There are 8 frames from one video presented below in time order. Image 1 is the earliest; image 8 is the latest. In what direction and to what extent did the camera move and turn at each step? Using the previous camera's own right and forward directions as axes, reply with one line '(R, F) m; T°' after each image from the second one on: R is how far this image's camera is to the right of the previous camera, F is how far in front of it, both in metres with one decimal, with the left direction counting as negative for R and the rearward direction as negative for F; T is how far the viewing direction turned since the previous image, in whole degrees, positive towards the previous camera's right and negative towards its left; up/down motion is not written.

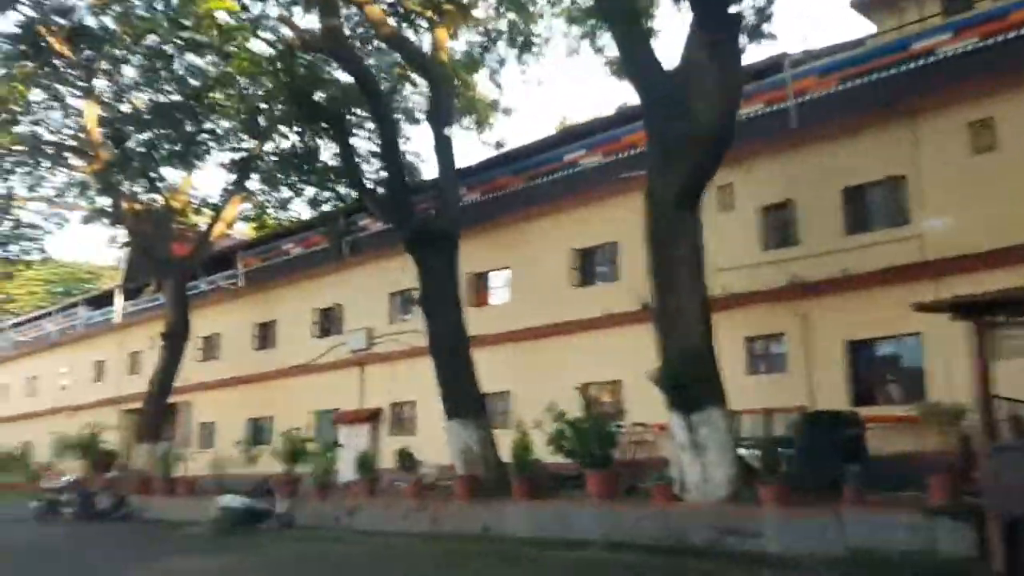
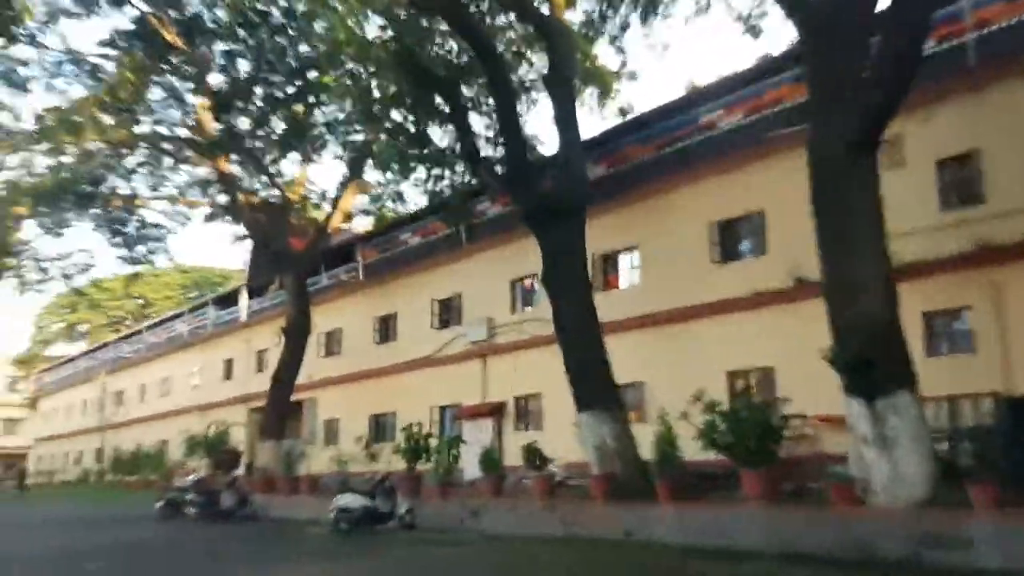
(-0.2, +1.5) m; -8°
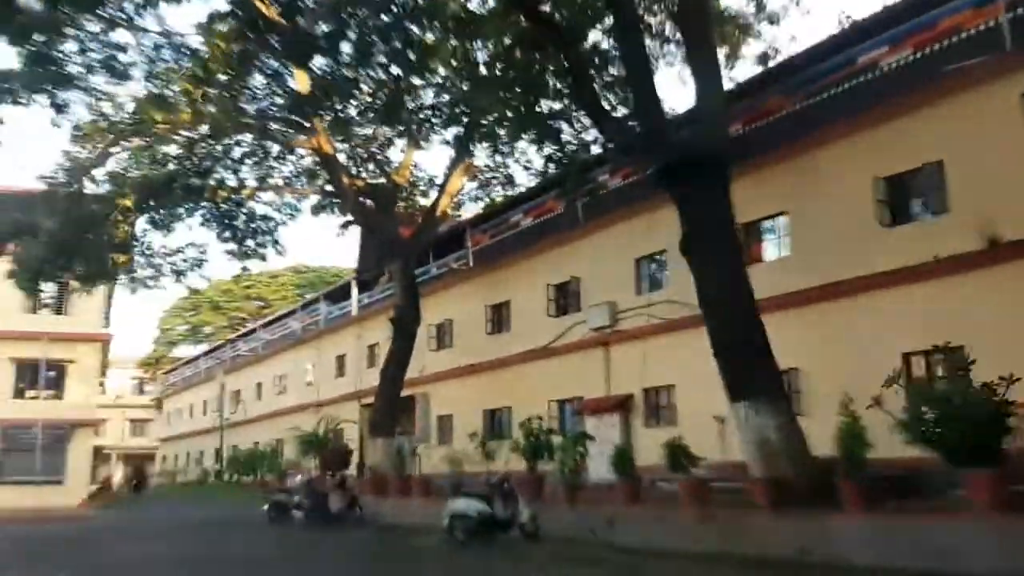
(-0.3, +1.9) m; -7°
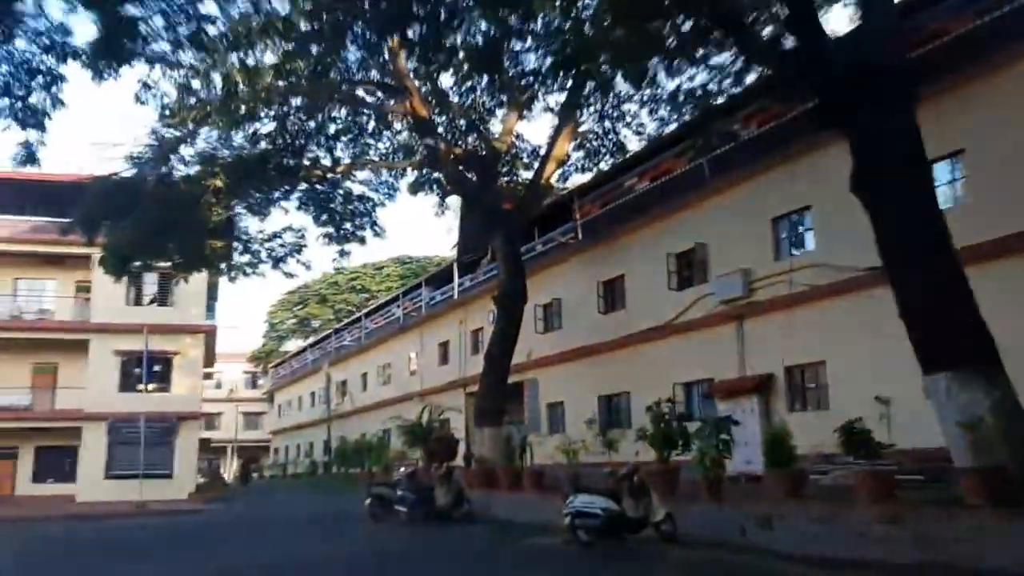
(-0.3, +1.9) m; -7°
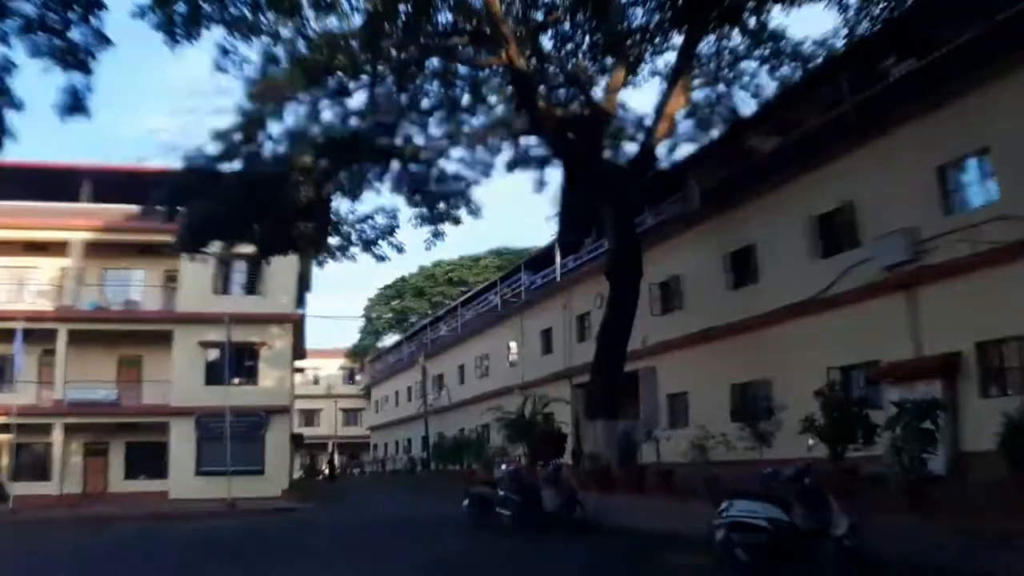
(-0.4, +2.4) m; -6°
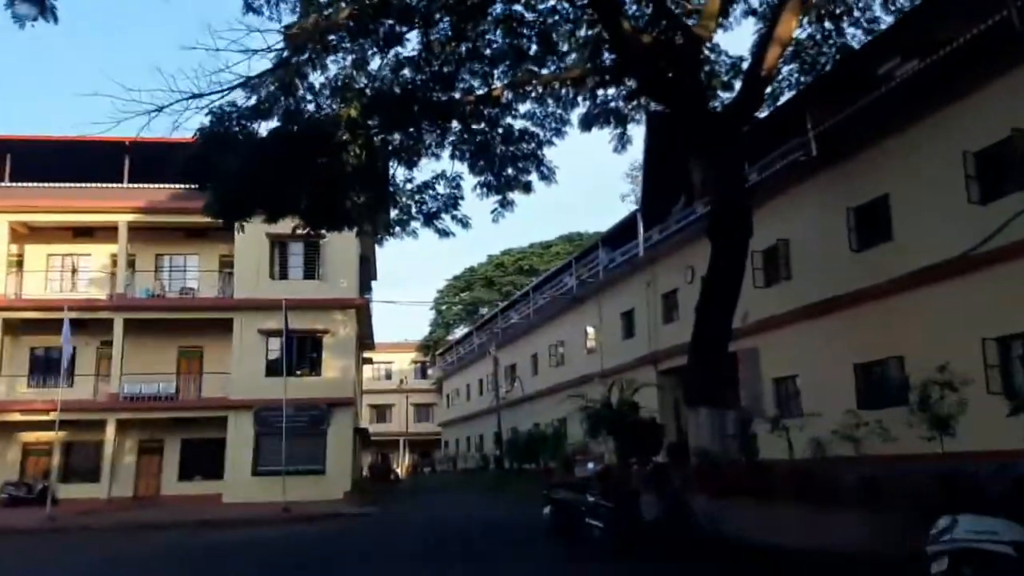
(-0.2, +2.6) m; -4°
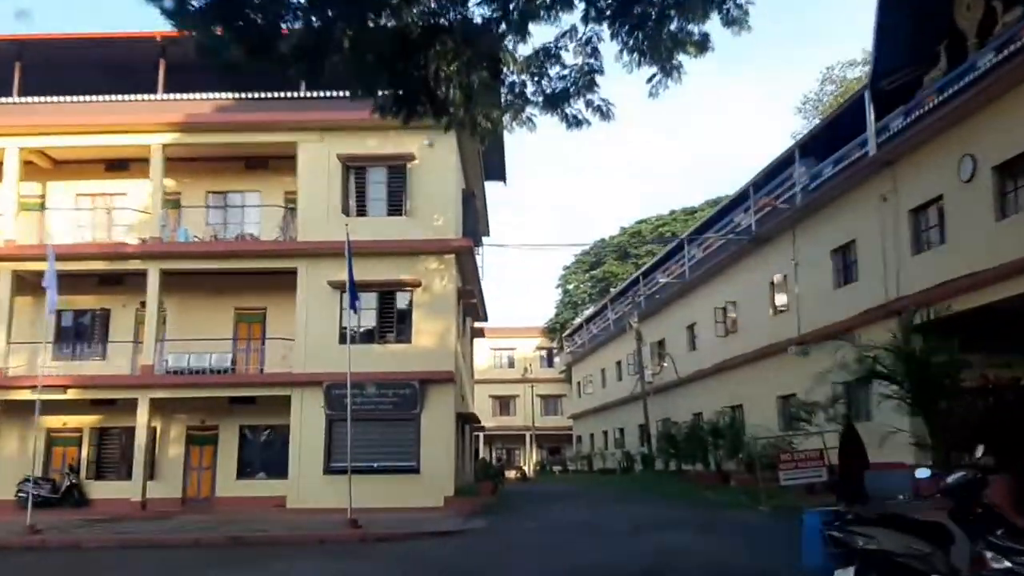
(-0.7, +7.2) m; -8°
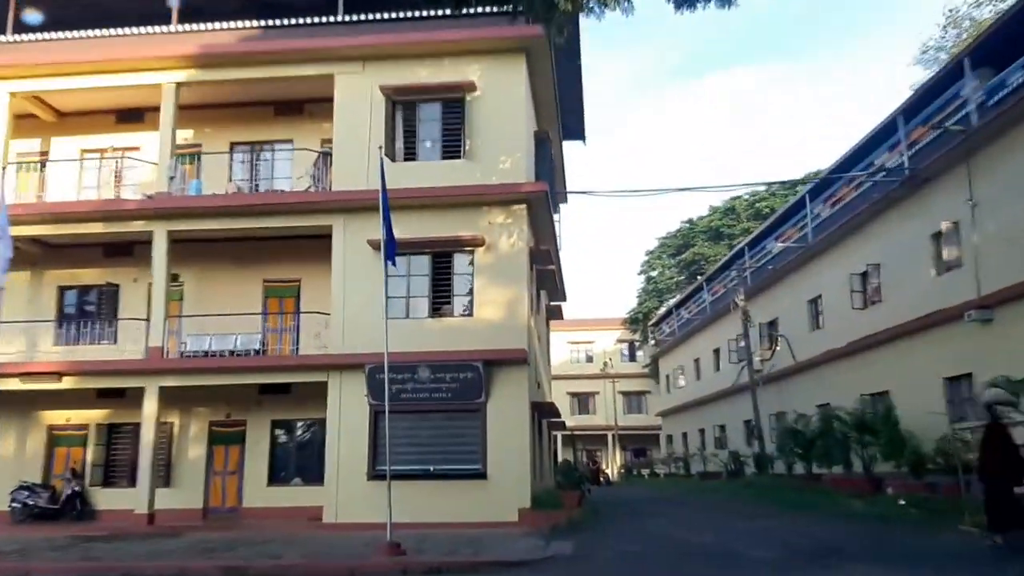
(-0.2, +3.9) m; -5°
